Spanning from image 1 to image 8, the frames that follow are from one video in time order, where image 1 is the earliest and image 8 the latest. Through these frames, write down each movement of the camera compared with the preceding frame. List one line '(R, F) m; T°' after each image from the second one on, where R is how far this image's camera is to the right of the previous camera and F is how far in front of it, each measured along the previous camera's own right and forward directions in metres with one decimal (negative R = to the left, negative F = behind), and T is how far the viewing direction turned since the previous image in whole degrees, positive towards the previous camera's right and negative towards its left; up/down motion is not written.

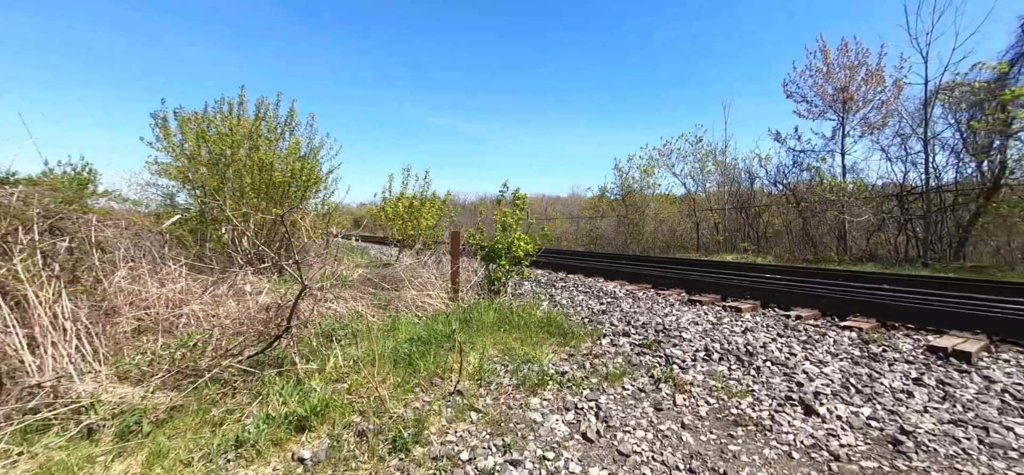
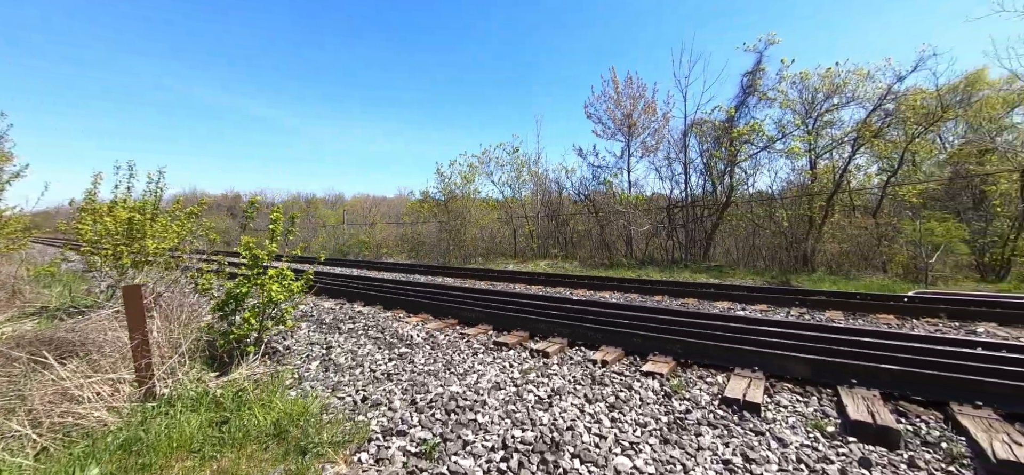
(+0.8, +1.2) m; +24°
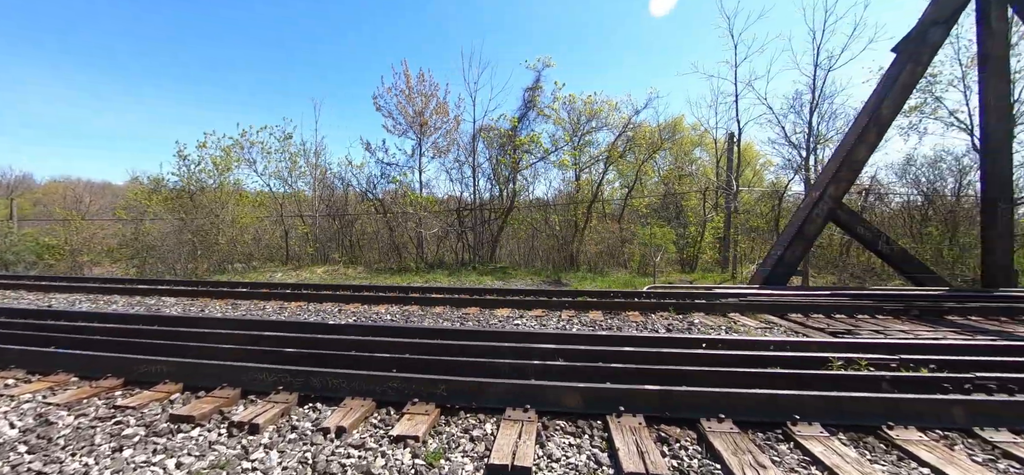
(+0.7, +1.0) m; +28°
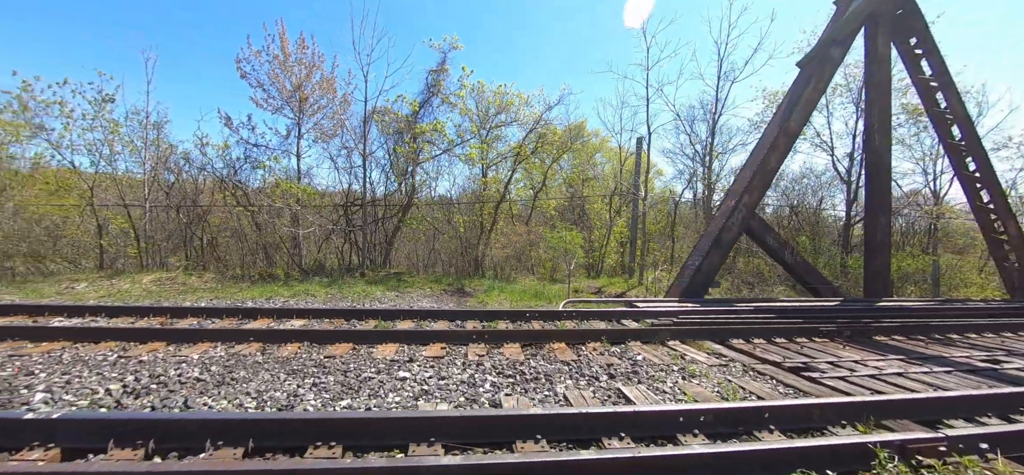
(+0.1, +1.6) m; +14°
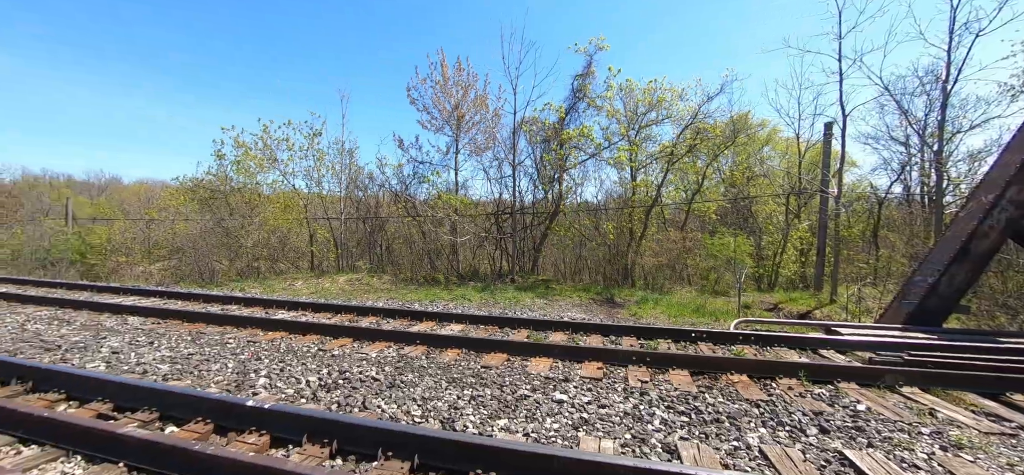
(-0.3, +0.3) m; -20°
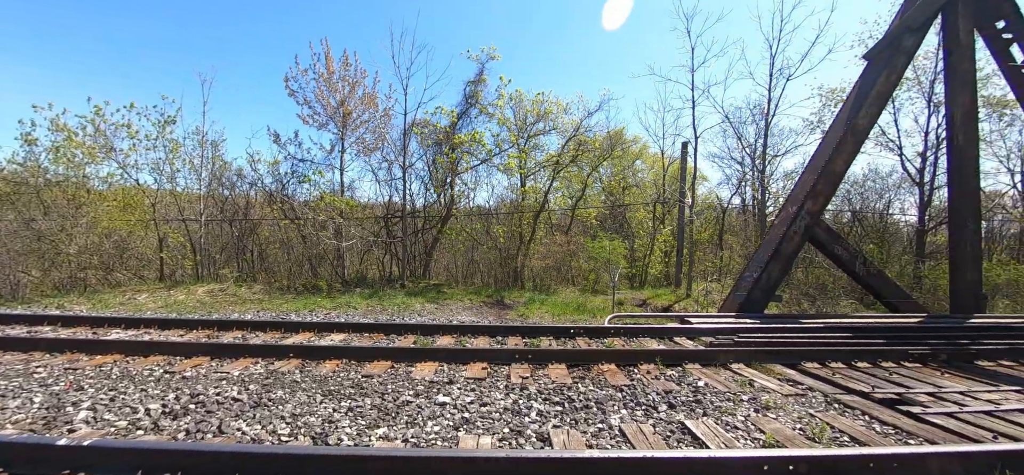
(+0.1, -0.1) m; +14°
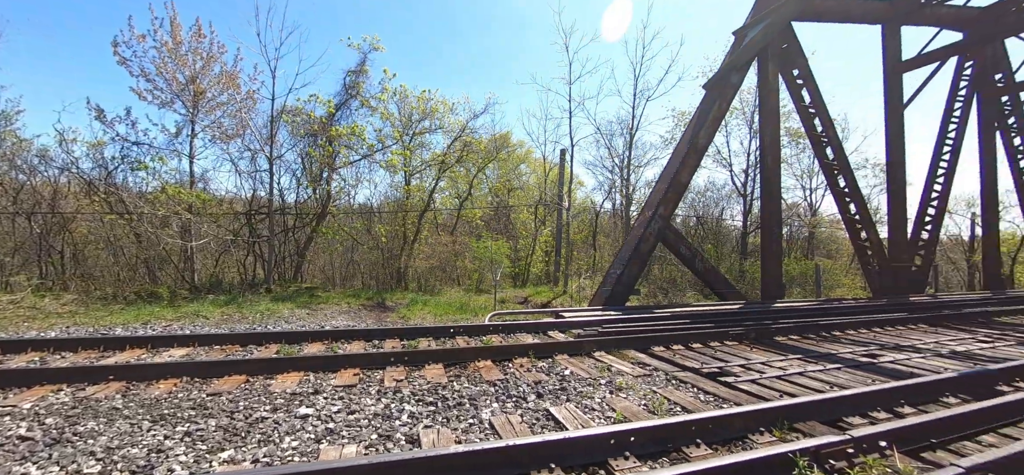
(+0.2, -0.1) m; +15°
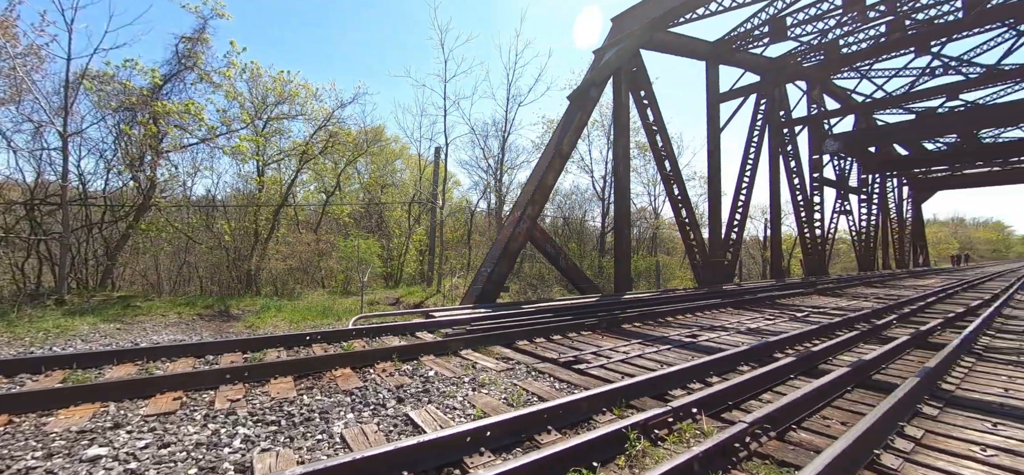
(+0.2, 0.0) m; +16°
